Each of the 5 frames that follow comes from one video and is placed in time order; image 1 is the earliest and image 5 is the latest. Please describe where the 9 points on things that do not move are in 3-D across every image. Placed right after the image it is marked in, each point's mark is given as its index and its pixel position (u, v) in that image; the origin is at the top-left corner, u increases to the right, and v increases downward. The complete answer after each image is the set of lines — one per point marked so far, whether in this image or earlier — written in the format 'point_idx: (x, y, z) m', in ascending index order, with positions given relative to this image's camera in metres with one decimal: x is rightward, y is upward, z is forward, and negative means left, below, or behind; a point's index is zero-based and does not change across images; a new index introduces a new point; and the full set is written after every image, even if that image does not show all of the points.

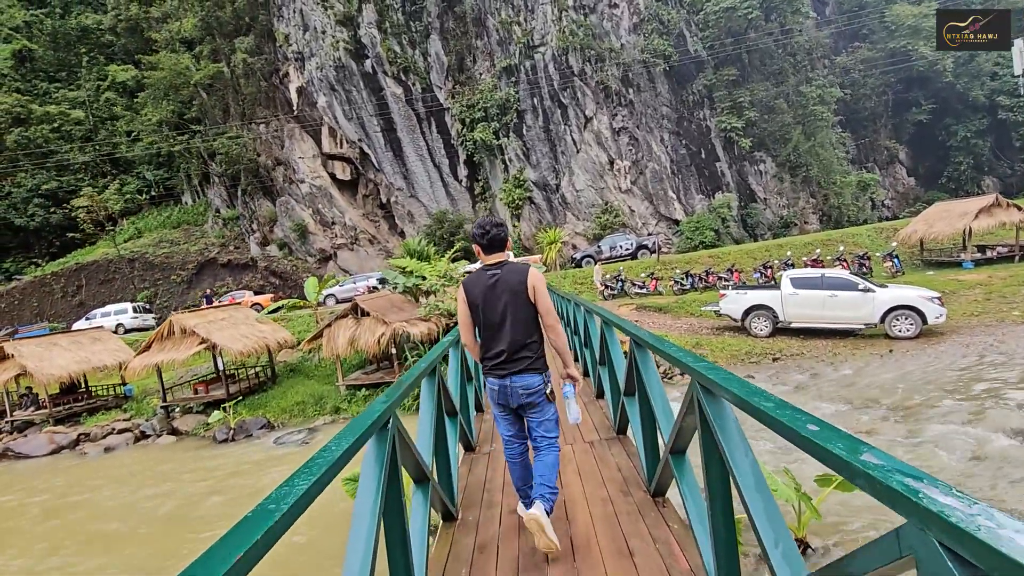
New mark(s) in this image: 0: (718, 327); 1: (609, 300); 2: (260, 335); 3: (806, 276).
0: (+4.8, -0.9, +12.0) m
1: (+3.1, -0.4, +16.1) m
2: (-5.8, -1.1, +11.6) m
3: (+6.0, +0.2, +10.5) m
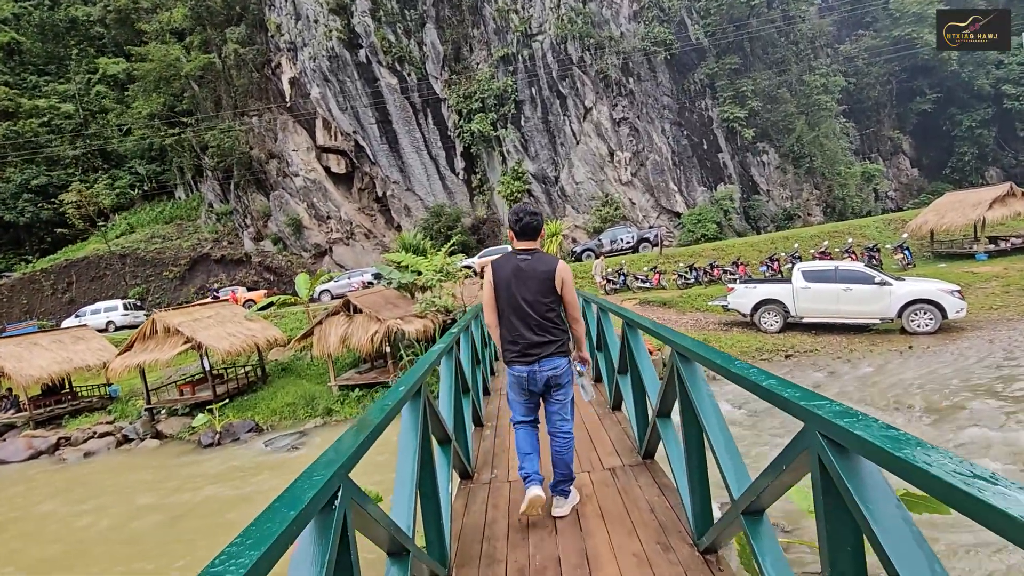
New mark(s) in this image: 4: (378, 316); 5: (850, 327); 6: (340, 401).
0: (+4.8, -0.8, +11.5) m
1: (+3.0, -0.2, +15.6) m
2: (-5.8, -1.0, +11.2) m
3: (+6.0, +0.4, +10.0) m
4: (-2.5, -0.5, +9.6) m
5: (+6.8, -0.8, +10.3) m
6: (-3.4, -2.2, +9.9) m
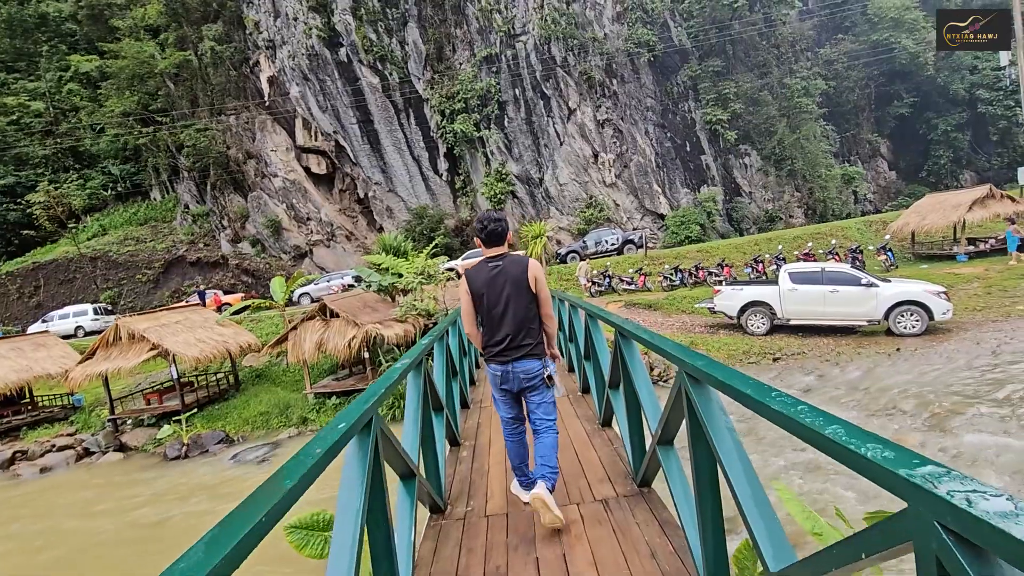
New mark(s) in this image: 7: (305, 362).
0: (+4.5, -0.8, +11.4) m
1: (+2.5, -0.3, +15.4) m
2: (-6.1, -1.1, +10.7) m
3: (+5.7, +0.3, +9.9) m
4: (-2.8, -0.6, +9.2) m
5: (+6.5, -0.8, +10.2) m
6: (-3.7, -2.3, +9.5) m
7: (-3.9, -1.4, +9.5) m
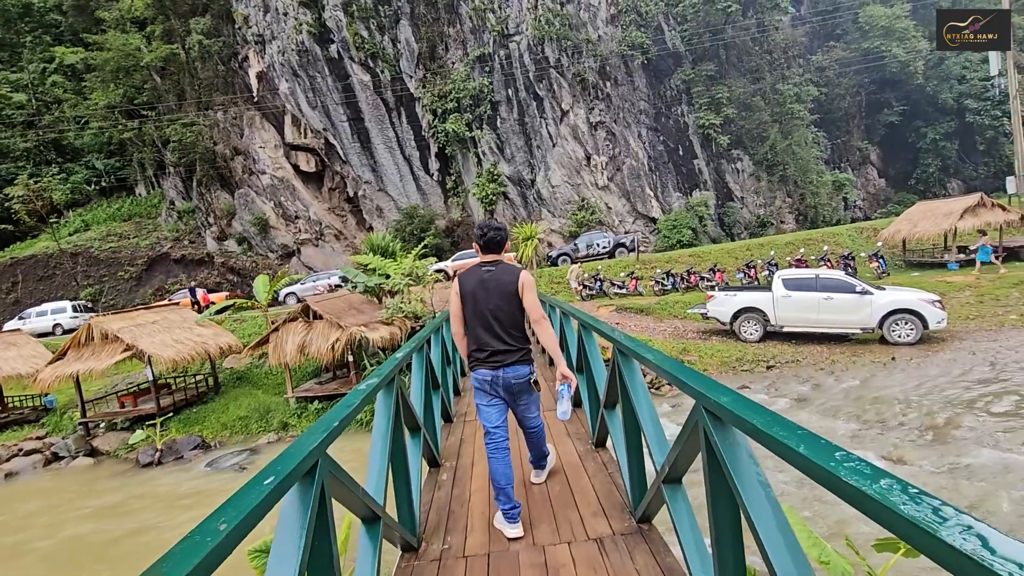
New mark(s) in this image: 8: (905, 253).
0: (+4.2, -0.9, +11.2) m
1: (+2.2, -0.4, +15.2) m
2: (-6.3, -1.1, +10.3) m
3: (+5.5, +0.2, +9.8) m
4: (-3.0, -0.6, +8.9) m
5: (+6.3, -1.0, +10.1) m
6: (-3.9, -2.3, +9.2) m
7: (-4.1, -1.4, +9.2) m
8: (+12.0, +1.1, +15.5) m
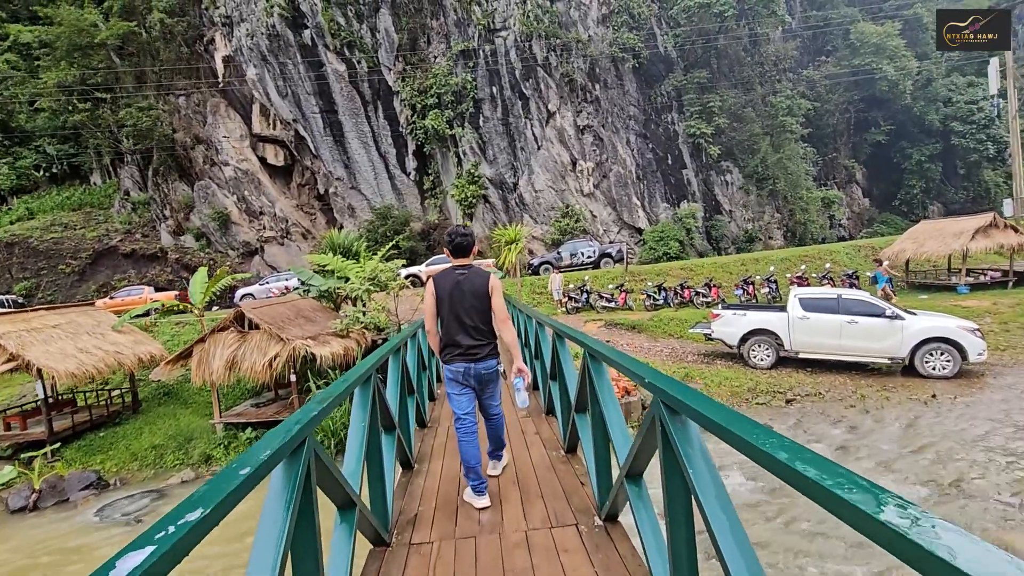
0: (+3.8, -1.3, +10.0) m
1: (+1.6, -0.7, +13.9) m
2: (-6.7, -1.0, +8.6) m
3: (+5.2, -0.1, +8.6) m
4: (-3.3, -0.7, +7.4) m
5: (+5.9, -1.3, +8.9) m
6: (-4.3, -2.3, +7.5) m
7: (-4.5, -1.4, +7.6) m
8: (+11.4, +0.4, +14.7) m
